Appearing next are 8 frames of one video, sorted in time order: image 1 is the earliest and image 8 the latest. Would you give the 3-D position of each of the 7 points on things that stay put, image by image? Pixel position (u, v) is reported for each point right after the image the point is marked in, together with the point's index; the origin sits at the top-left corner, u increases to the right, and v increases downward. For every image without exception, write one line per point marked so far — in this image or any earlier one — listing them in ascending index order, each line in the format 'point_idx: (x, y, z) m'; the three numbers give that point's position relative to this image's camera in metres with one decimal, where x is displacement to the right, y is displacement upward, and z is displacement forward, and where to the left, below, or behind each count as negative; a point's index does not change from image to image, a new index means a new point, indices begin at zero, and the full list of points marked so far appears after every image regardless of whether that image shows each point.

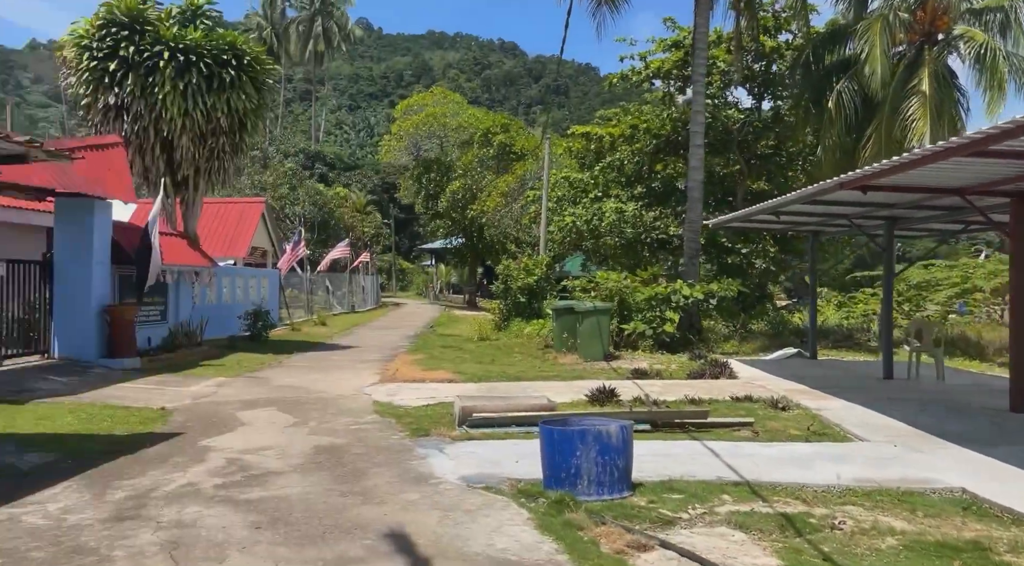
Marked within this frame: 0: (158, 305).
0: (-7.3, -0.4, +16.5) m
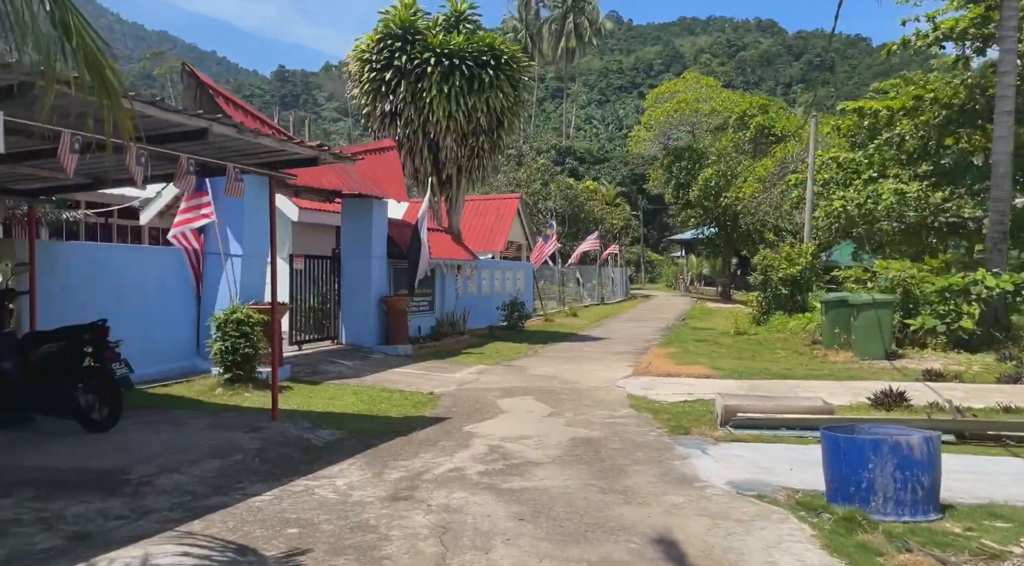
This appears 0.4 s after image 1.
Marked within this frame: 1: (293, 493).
0: (-1.9, -0.3, +17.7) m
1: (-1.5, -1.5, +5.7) m
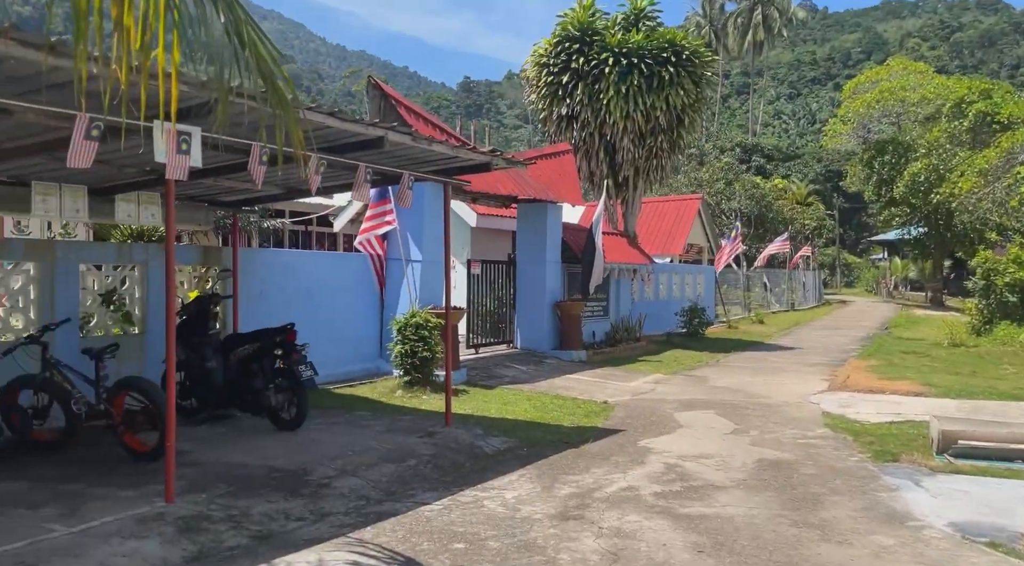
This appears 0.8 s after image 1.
0: (+1.9, -0.4, +17.4) m
1: (-0.3, -1.5, +5.6) m
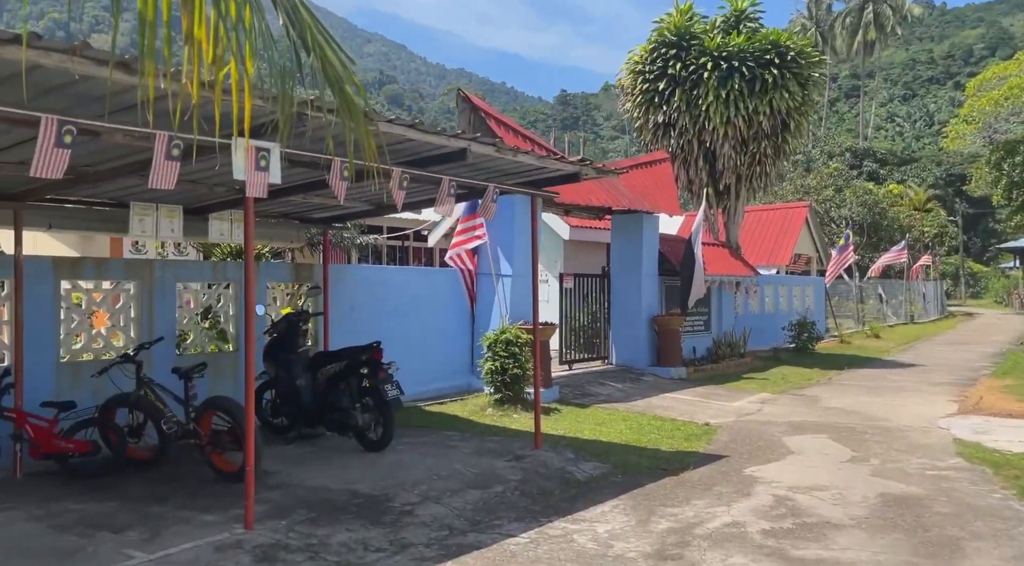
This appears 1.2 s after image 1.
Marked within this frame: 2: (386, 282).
0: (+3.9, -0.7, +16.7) m
1: (+0.3, -1.6, +5.3) m
2: (-1.6, 0.0, +10.4) m
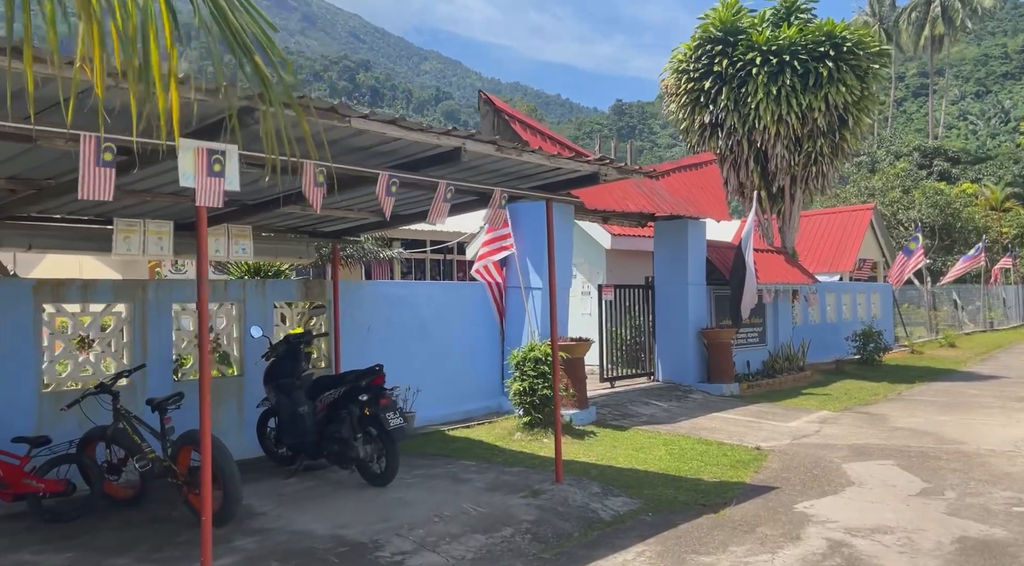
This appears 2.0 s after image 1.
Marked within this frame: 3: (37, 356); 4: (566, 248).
0: (+4.8, -0.8, +15.6) m
1: (+0.2, -1.7, +4.5) m
2: (-1.2, -0.2, +9.8) m
3: (-3.8, -0.6, +6.5) m
4: (+0.8, +0.5, +11.1) m
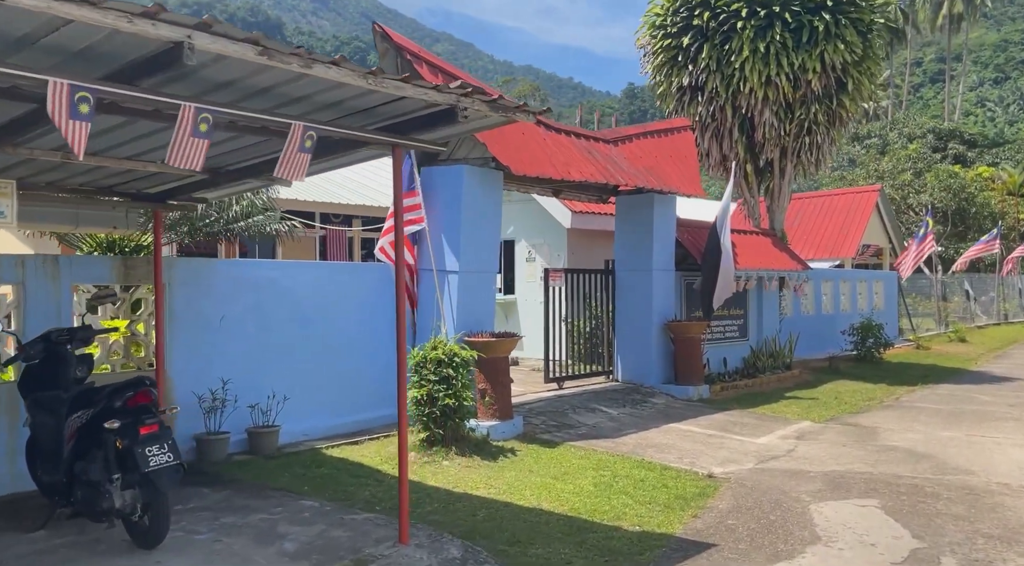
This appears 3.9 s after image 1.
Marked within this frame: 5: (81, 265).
0: (+3.8, -0.6, +13.7) m
1: (-0.8, -1.7, +2.6) m
2: (-2.2, 0.0, +7.8) m
3: (-4.9, -0.4, +4.6) m
4: (-0.2, +0.7, +9.1) m
5: (-3.4, +0.1, +6.5) m
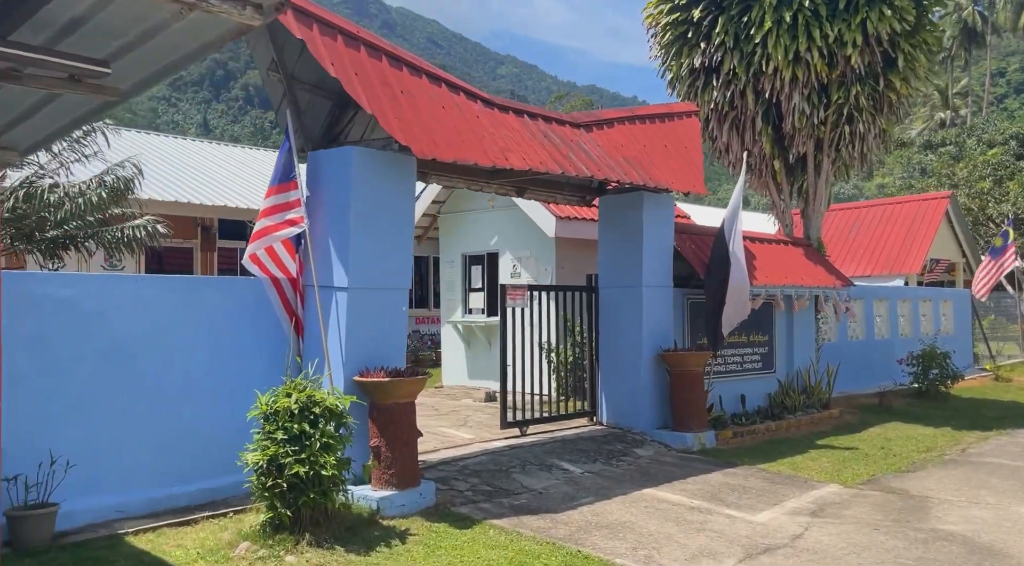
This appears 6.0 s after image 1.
0: (+3.4, -0.9, +11.1) m
1: (-2.1, -1.7, +0.4) m
2: (-3.1, -0.2, +5.8) m
3: (-6.0, -0.5, +2.8) m
4: (-1.0, +0.5, +7.0) m
5: (-4.4, 0.0, +4.6) m
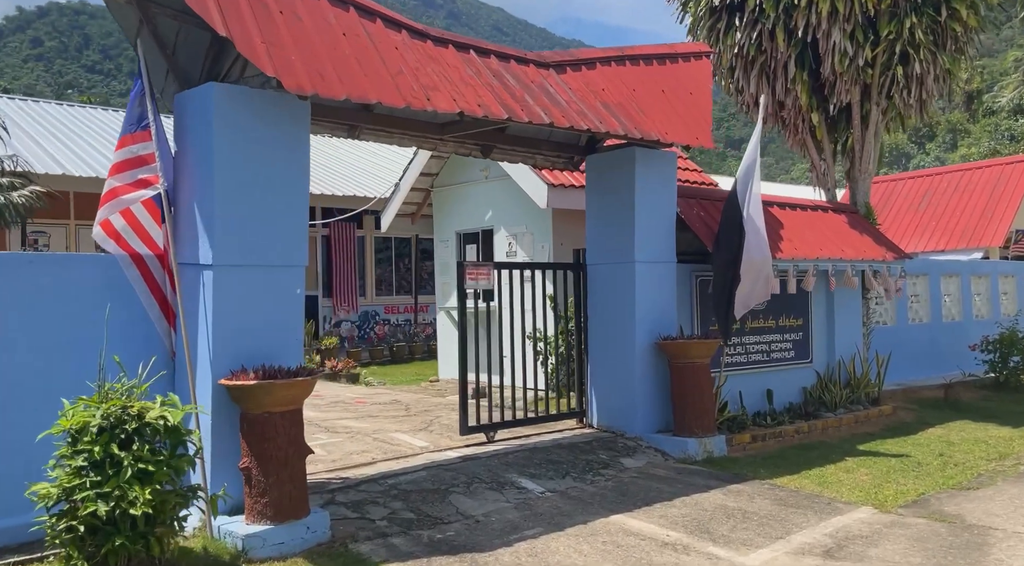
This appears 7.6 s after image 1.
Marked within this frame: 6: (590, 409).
0: (+3.2, -0.6, +9.3) m
1: (-3.2, -1.7, -0.8) m
2: (-3.7, -0.1, +4.6) m
3: (-6.9, -0.5, +1.9) m
4: (-1.5, +0.7, +5.6) m
5: (-5.1, +0.1, +3.5) m
6: (+0.8, -1.3, +8.4) m
